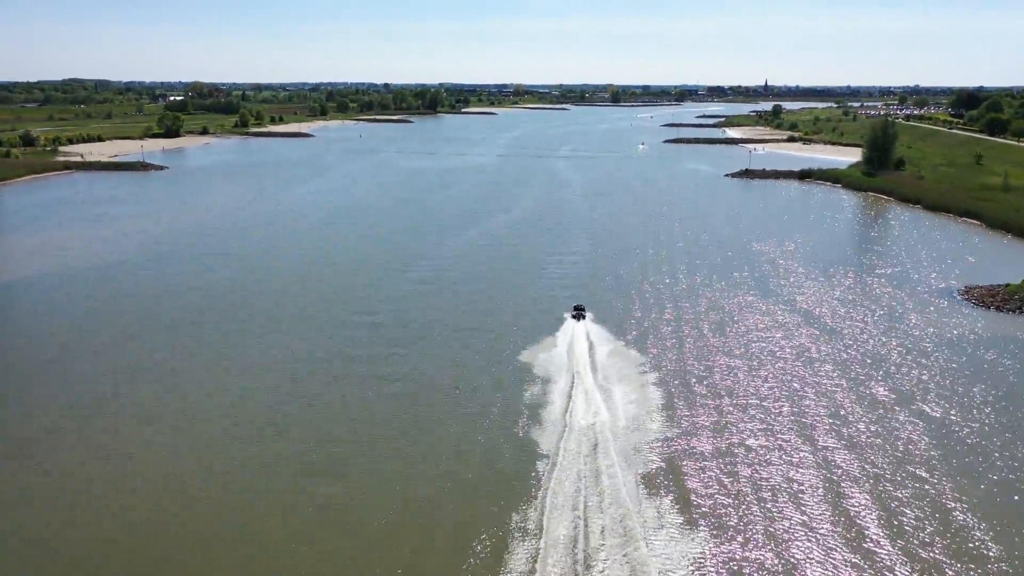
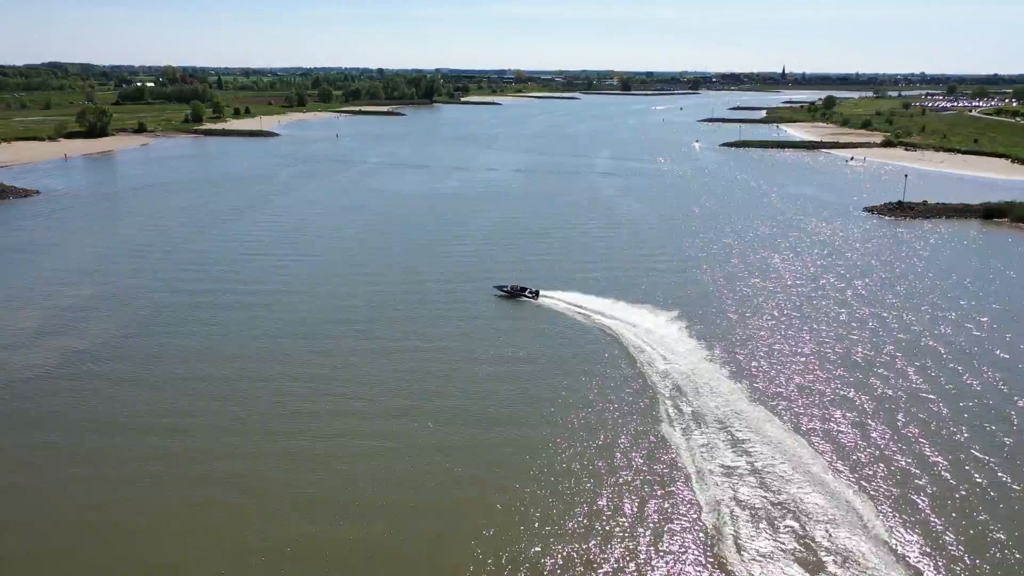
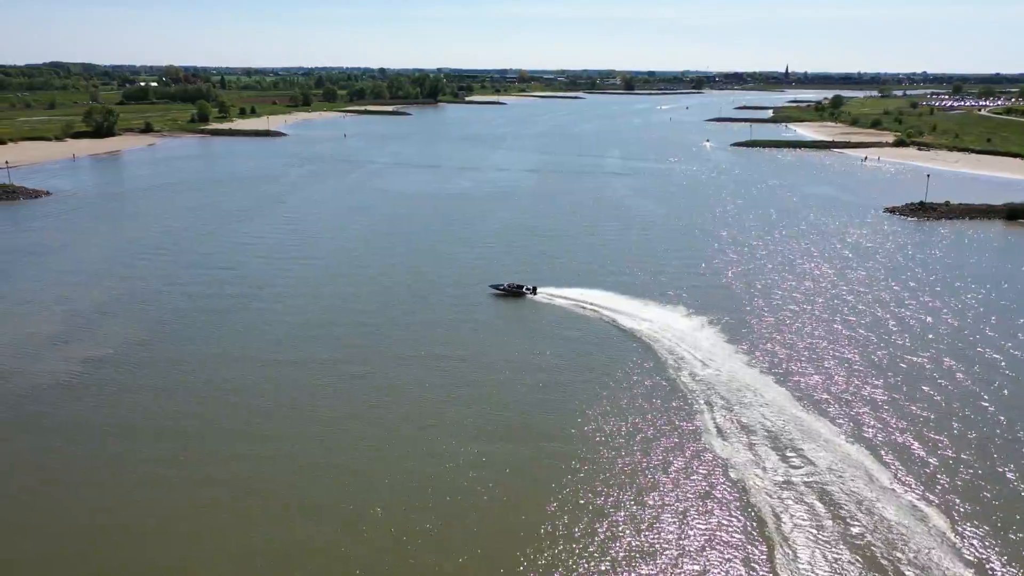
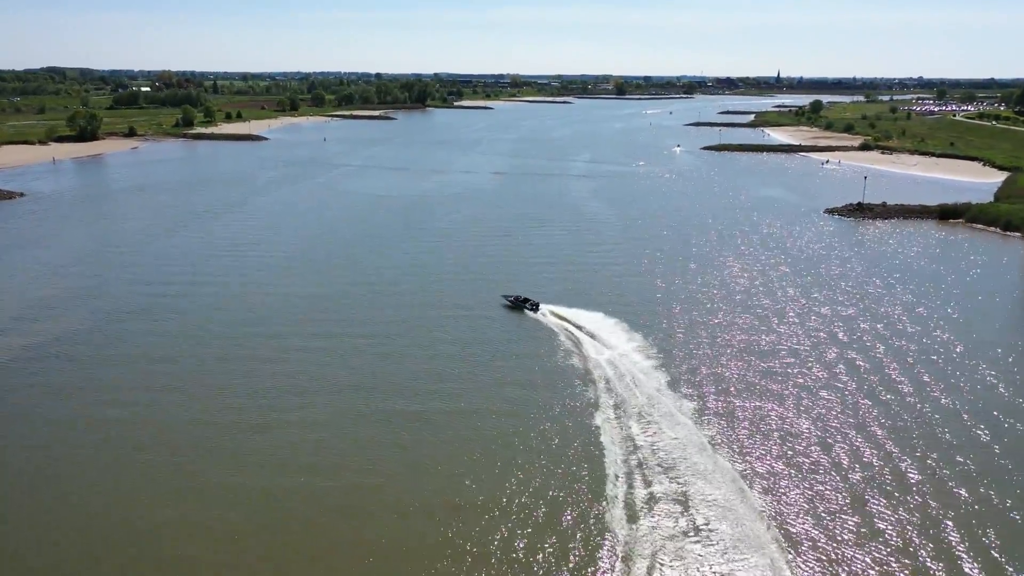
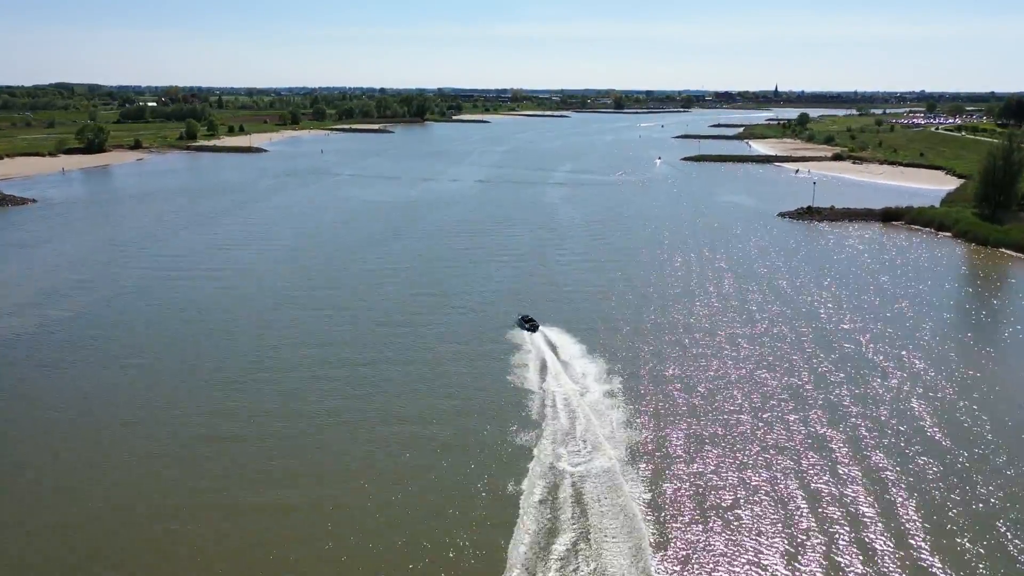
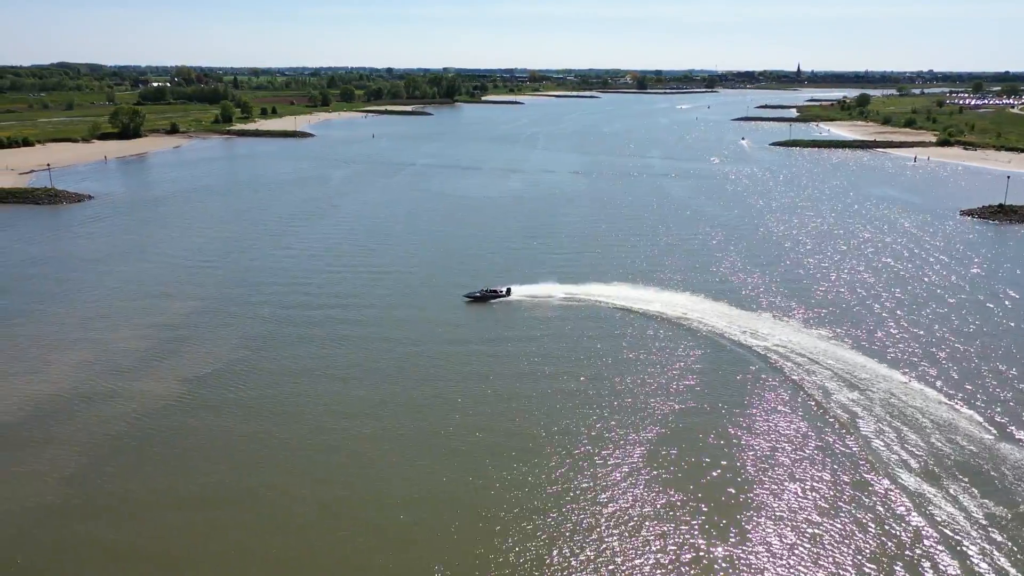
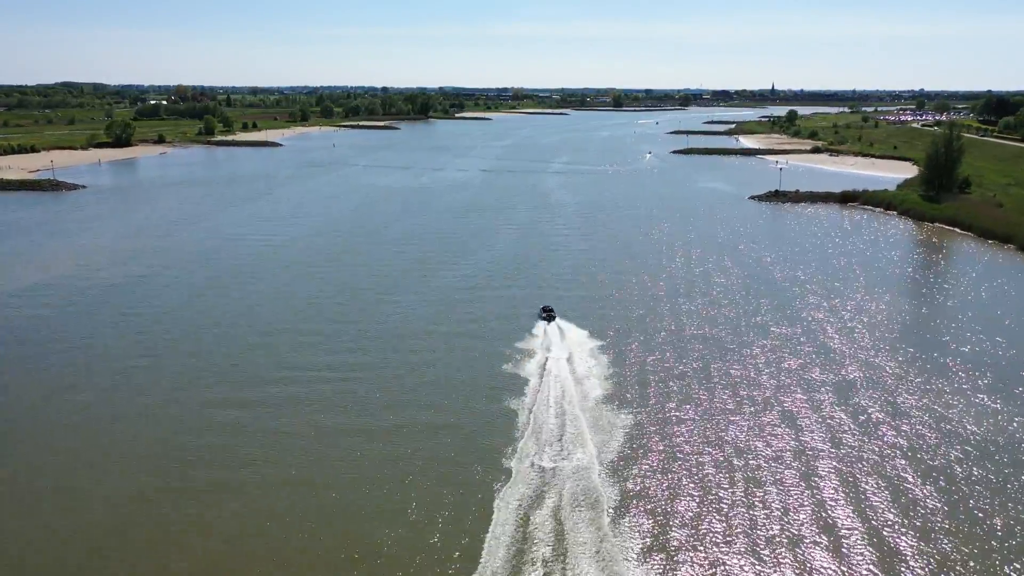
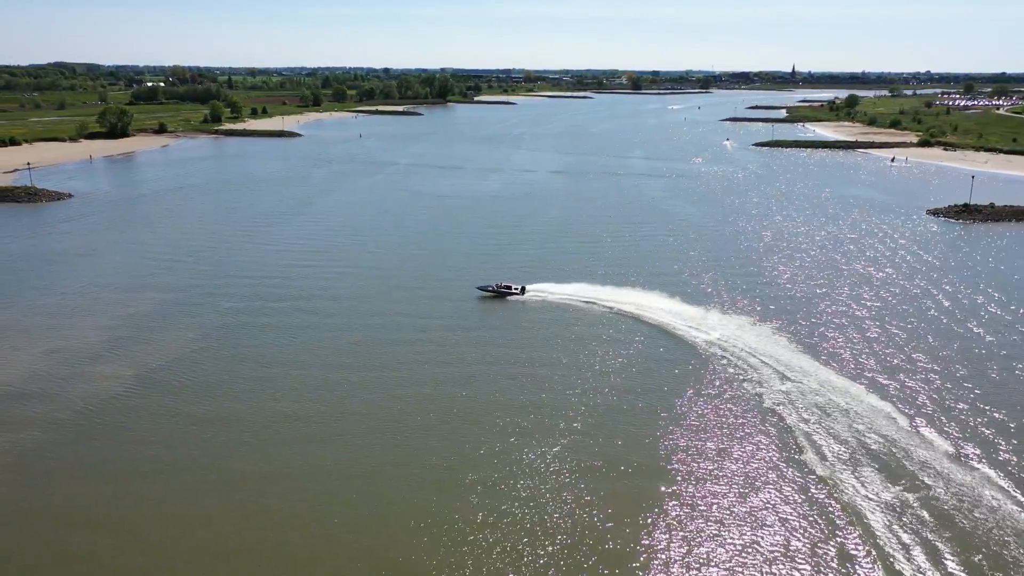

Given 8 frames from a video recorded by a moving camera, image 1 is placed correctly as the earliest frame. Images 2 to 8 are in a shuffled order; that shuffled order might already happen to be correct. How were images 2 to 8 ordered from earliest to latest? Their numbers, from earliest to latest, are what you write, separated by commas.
7, 5, 4, 2, 3, 8, 6
